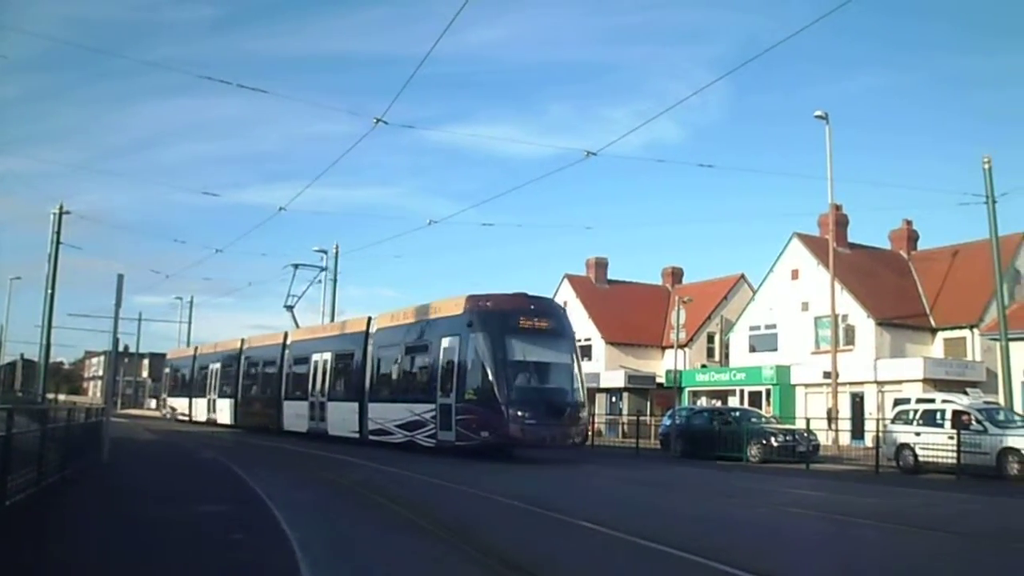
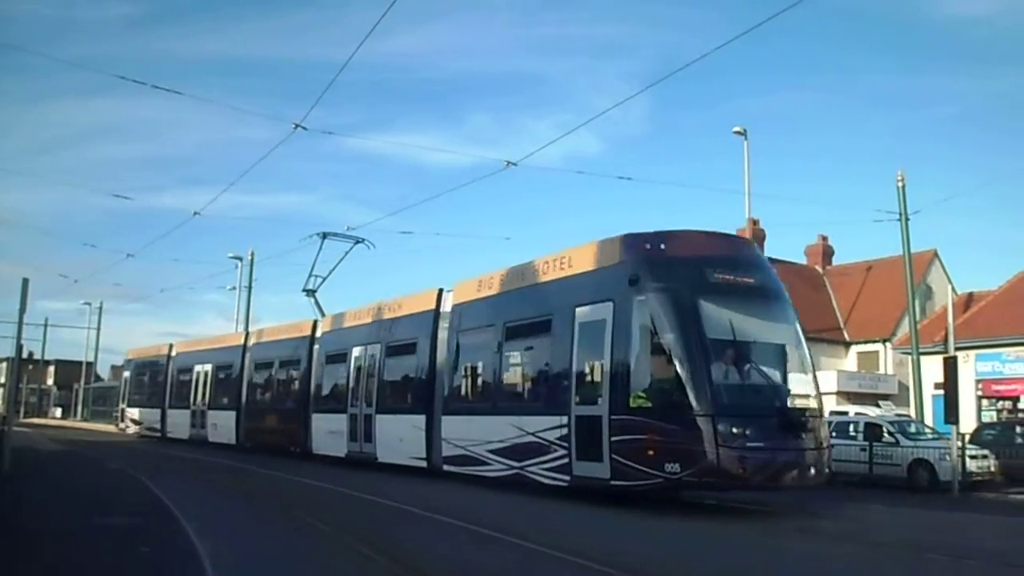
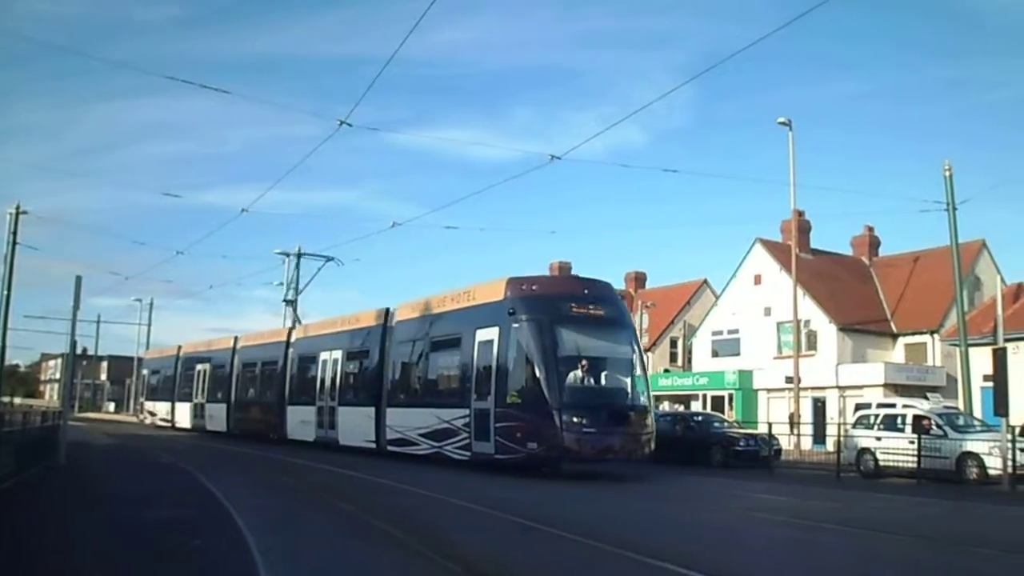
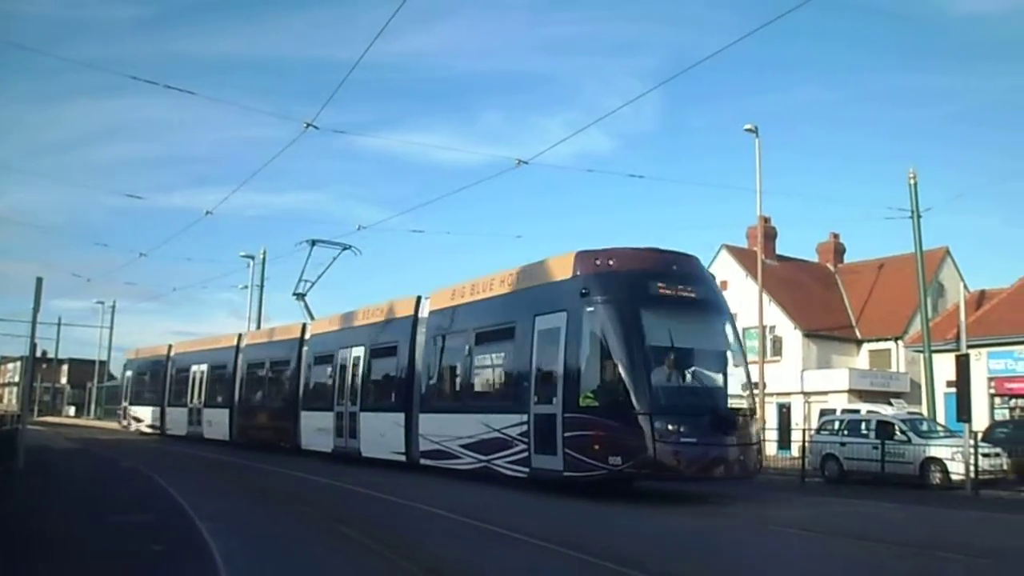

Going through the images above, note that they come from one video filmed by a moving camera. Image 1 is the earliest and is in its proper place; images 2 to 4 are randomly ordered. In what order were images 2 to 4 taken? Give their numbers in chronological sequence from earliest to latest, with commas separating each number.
3, 4, 2
